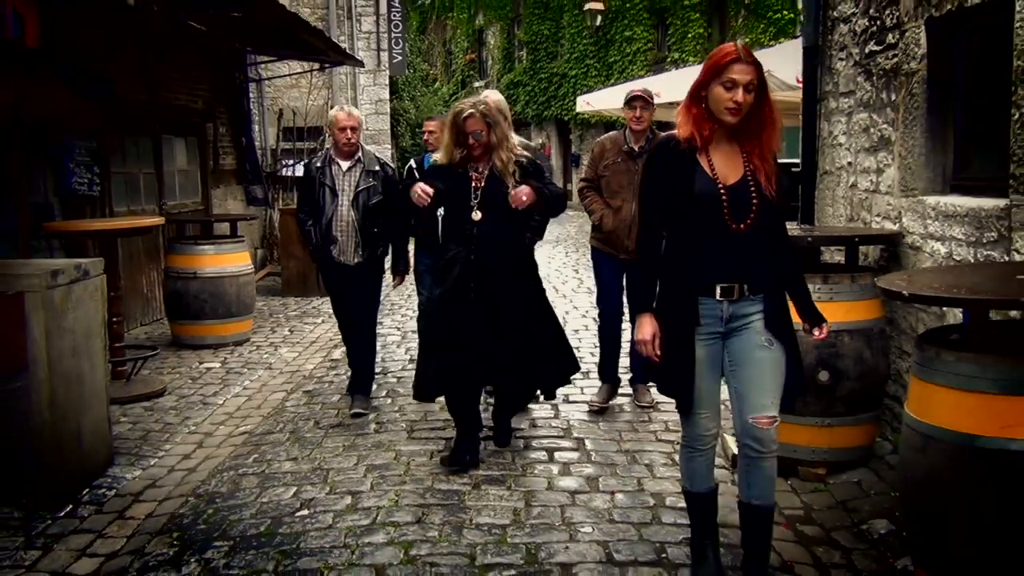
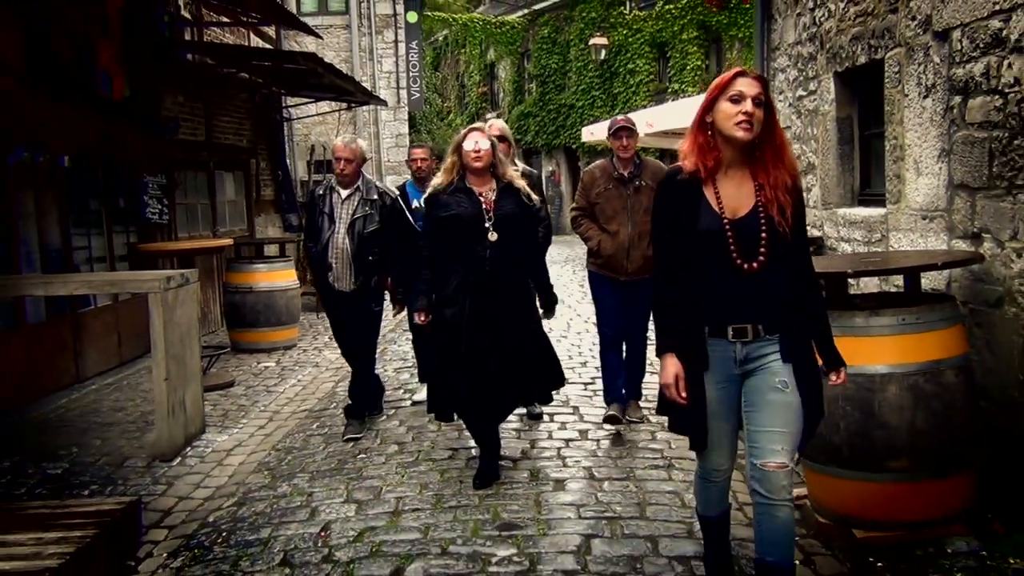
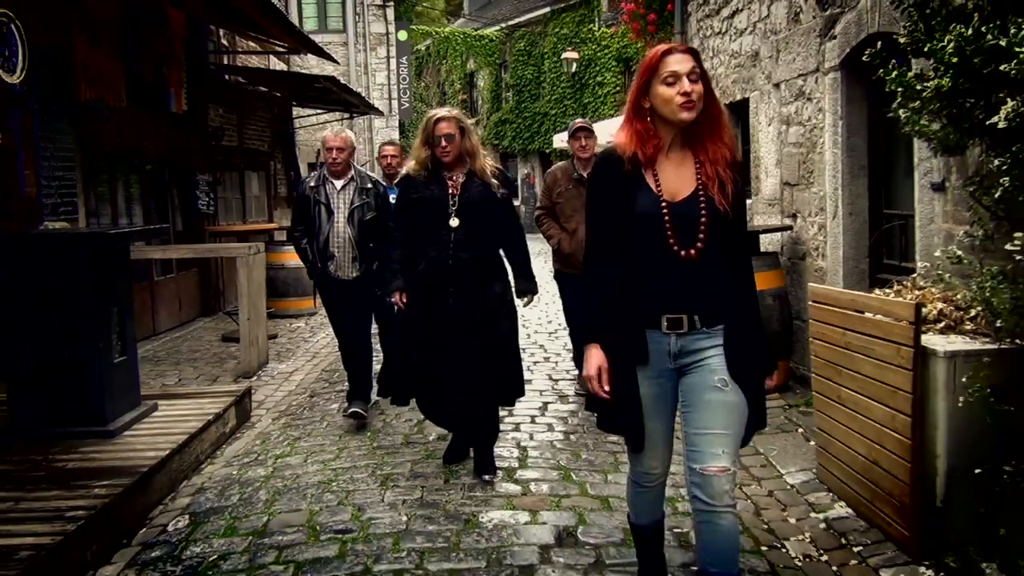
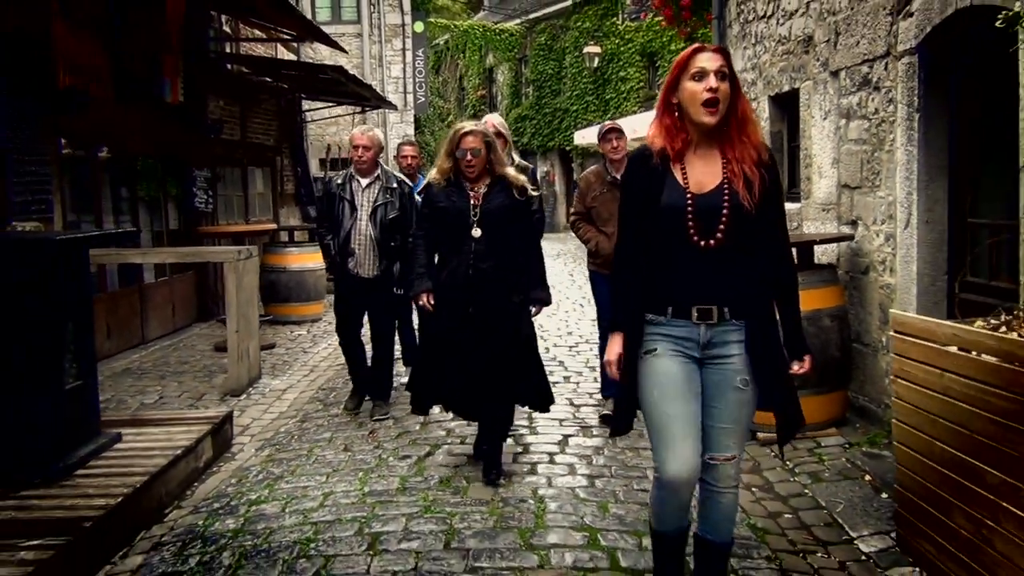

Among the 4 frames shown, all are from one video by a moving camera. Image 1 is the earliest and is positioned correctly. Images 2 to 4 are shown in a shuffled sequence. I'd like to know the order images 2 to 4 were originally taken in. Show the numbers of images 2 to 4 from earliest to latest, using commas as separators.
2, 4, 3
